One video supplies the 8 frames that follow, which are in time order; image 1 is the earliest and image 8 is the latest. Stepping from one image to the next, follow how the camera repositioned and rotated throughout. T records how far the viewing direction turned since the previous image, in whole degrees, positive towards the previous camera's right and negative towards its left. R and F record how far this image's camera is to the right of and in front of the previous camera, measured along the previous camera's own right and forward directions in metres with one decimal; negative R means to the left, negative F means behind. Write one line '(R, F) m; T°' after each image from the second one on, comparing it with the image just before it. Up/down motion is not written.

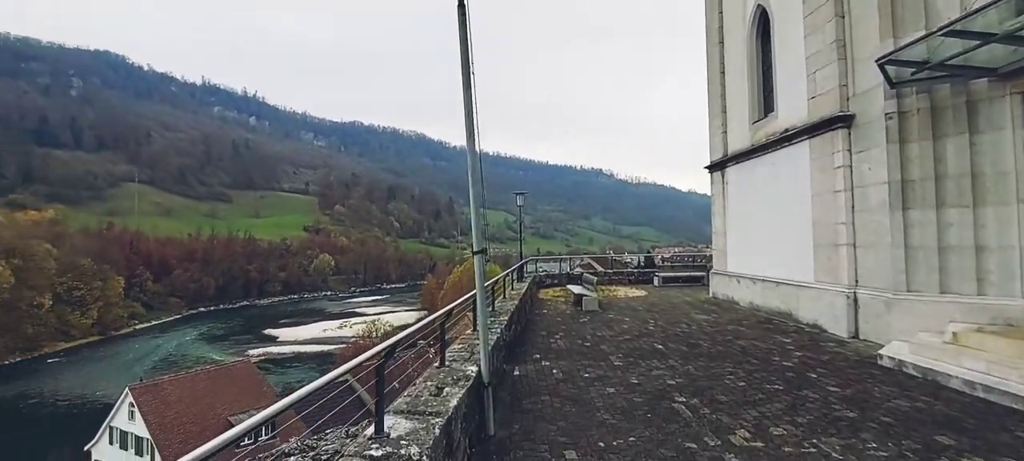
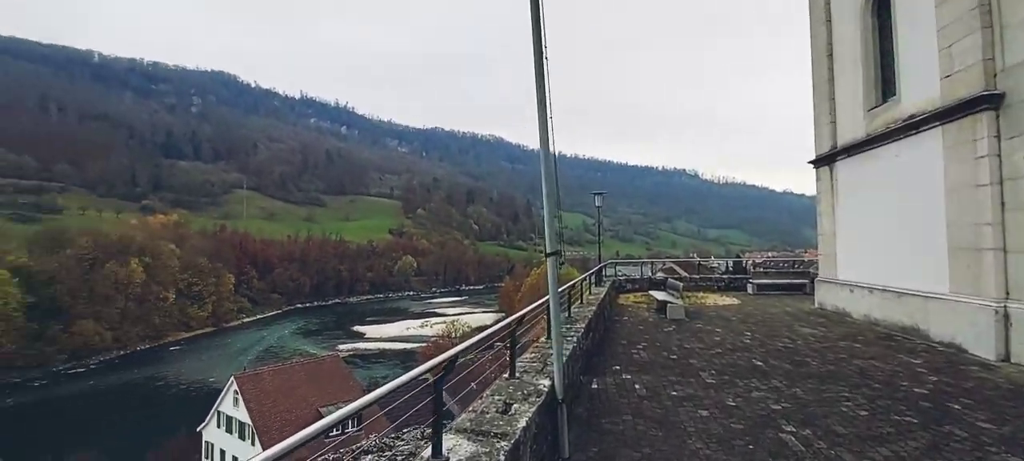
(0.0, +0.4) m; -8°
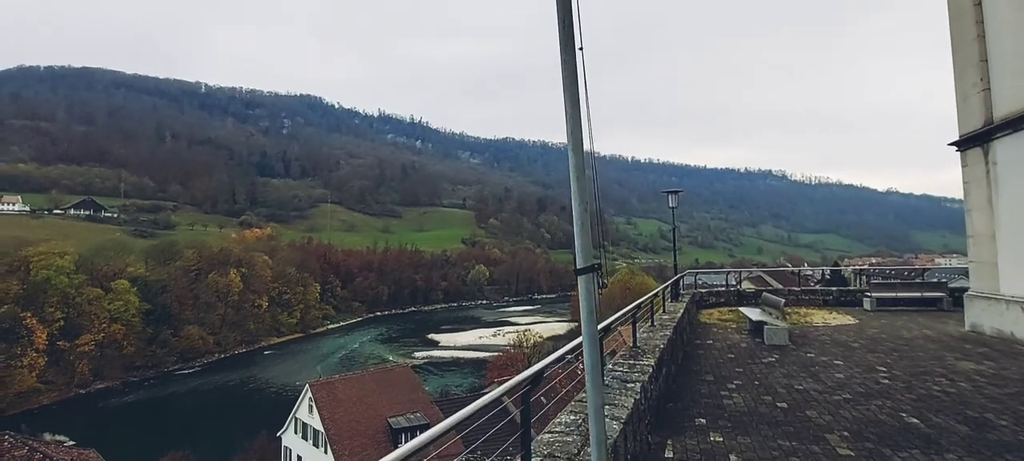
(+0.2, +1.3) m; -8°
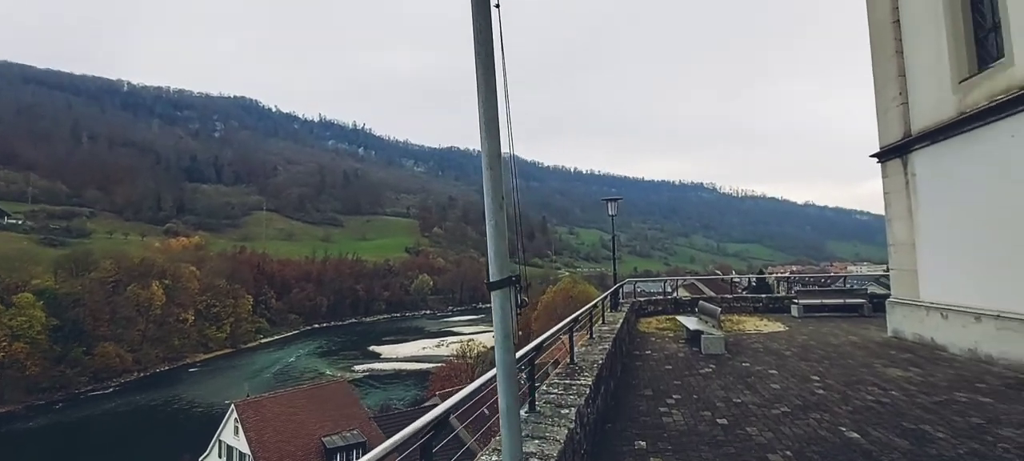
(+0.1, +0.3) m; +6°
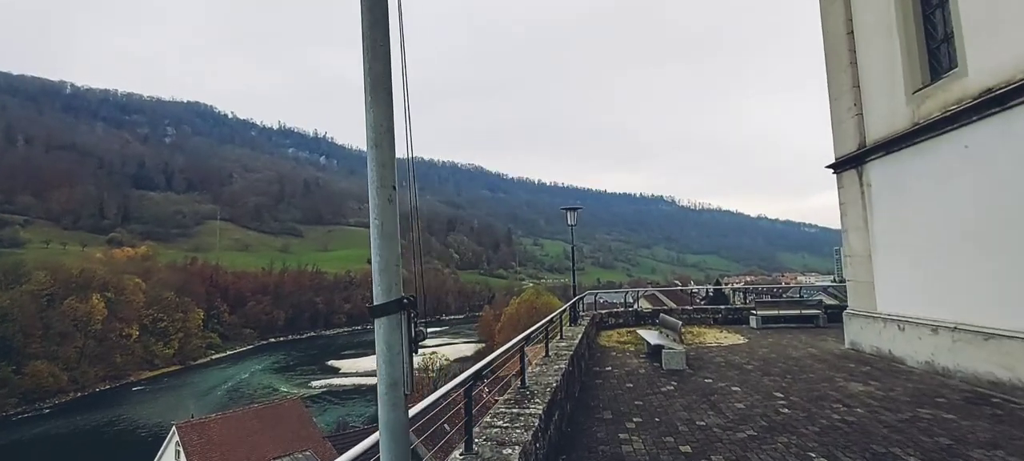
(+0.1, +0.3) m; +4°
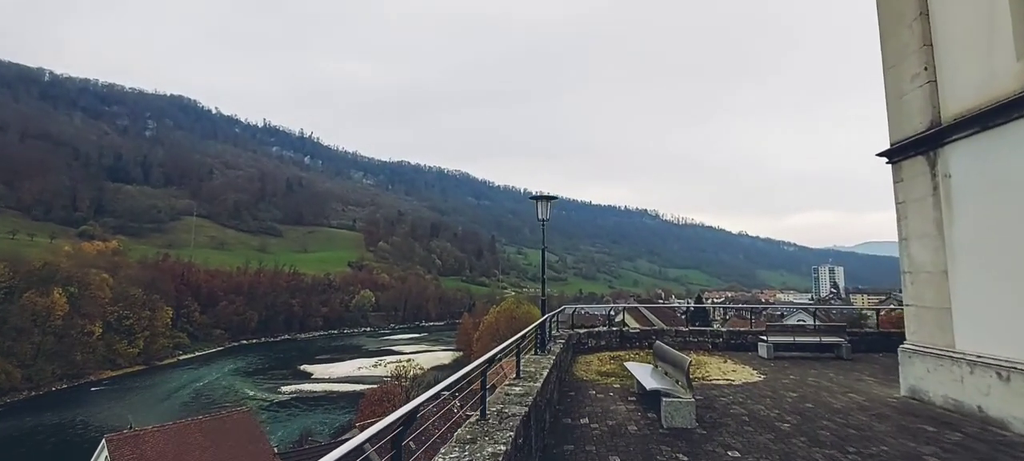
(+0.4, +1.9) m; +2°
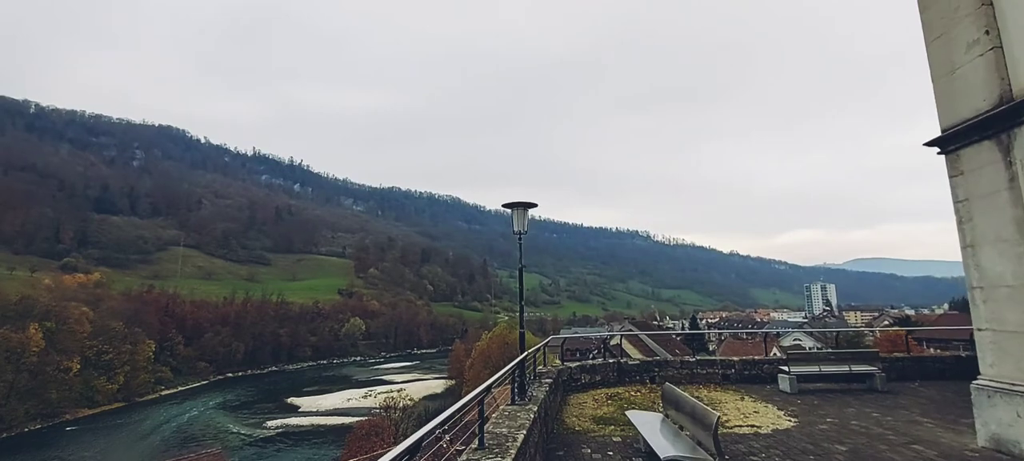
(+0.2, +1.1) m; +1°
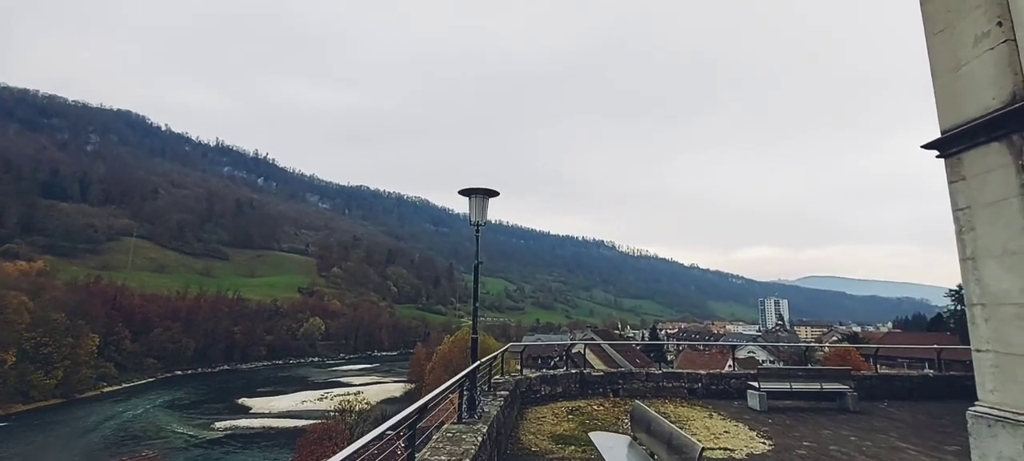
(+0.1, +0.6) m; +3°
